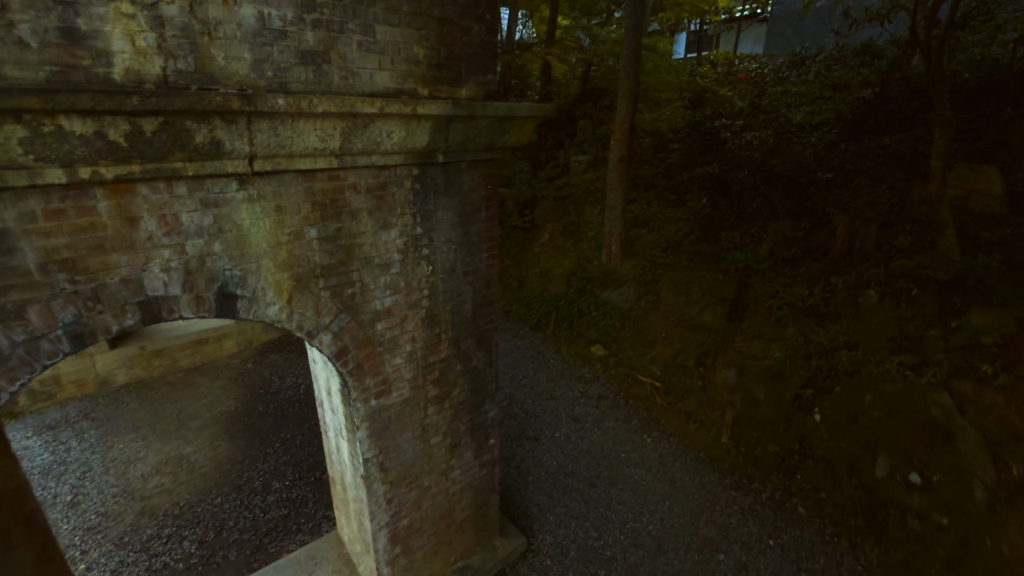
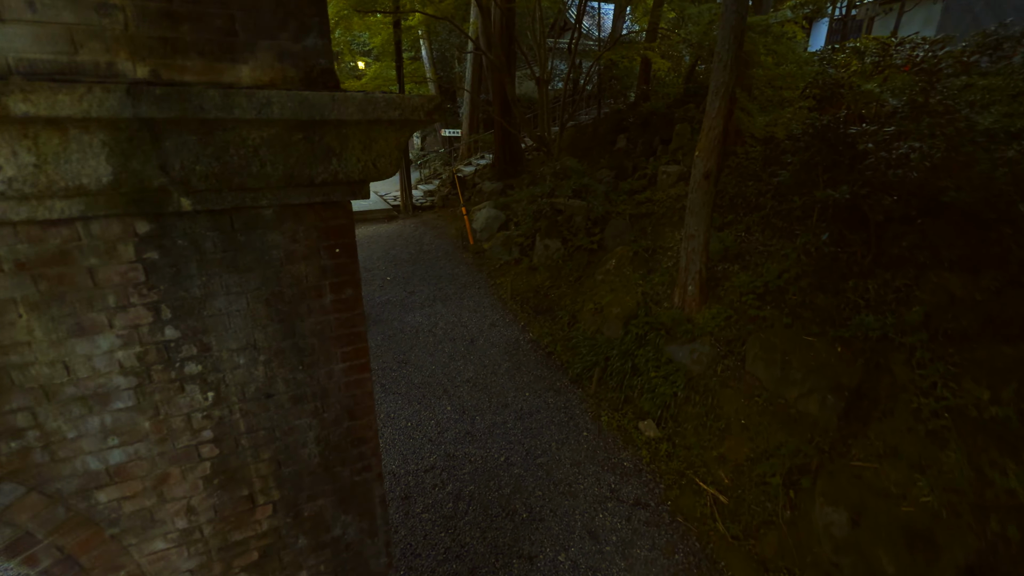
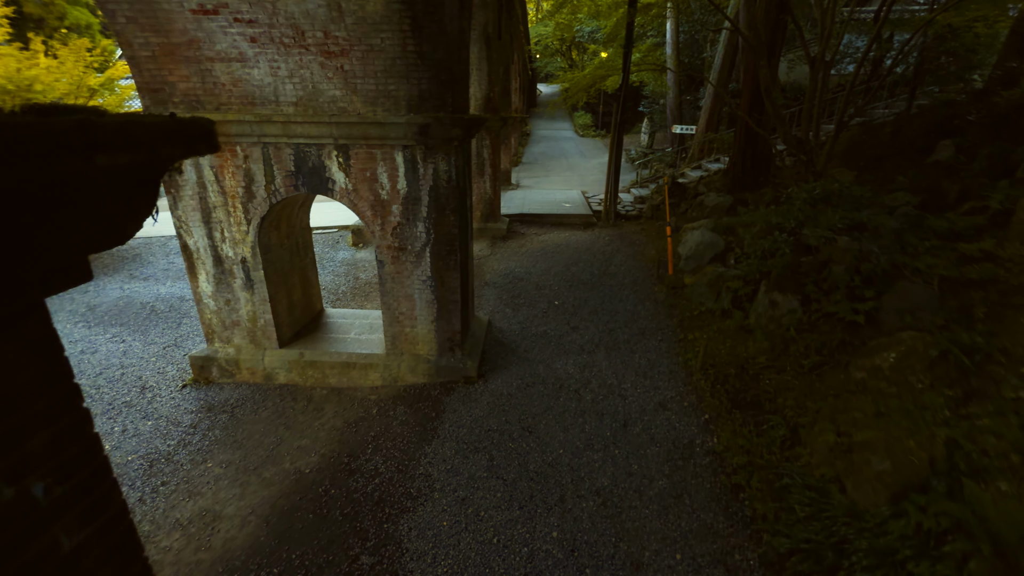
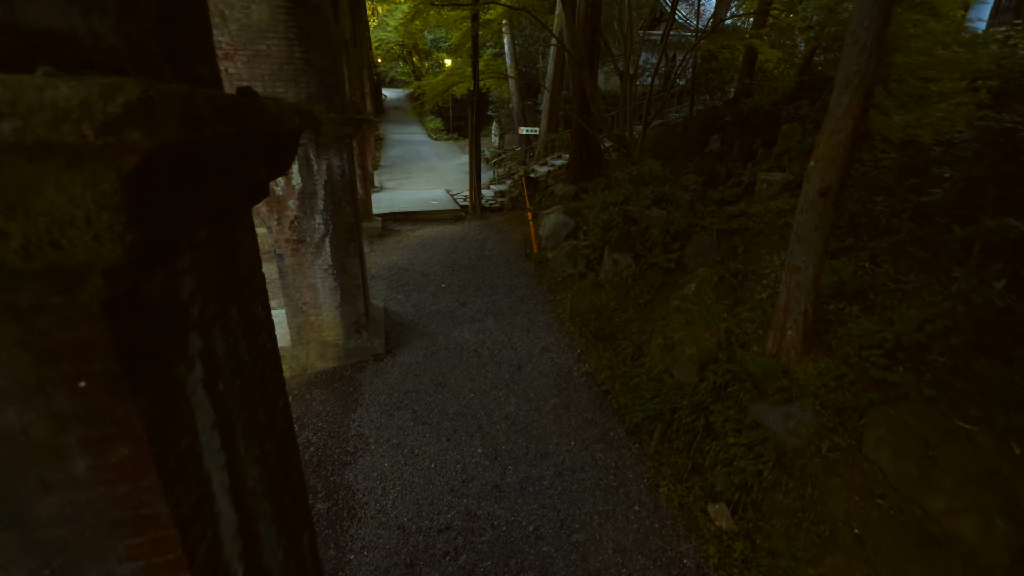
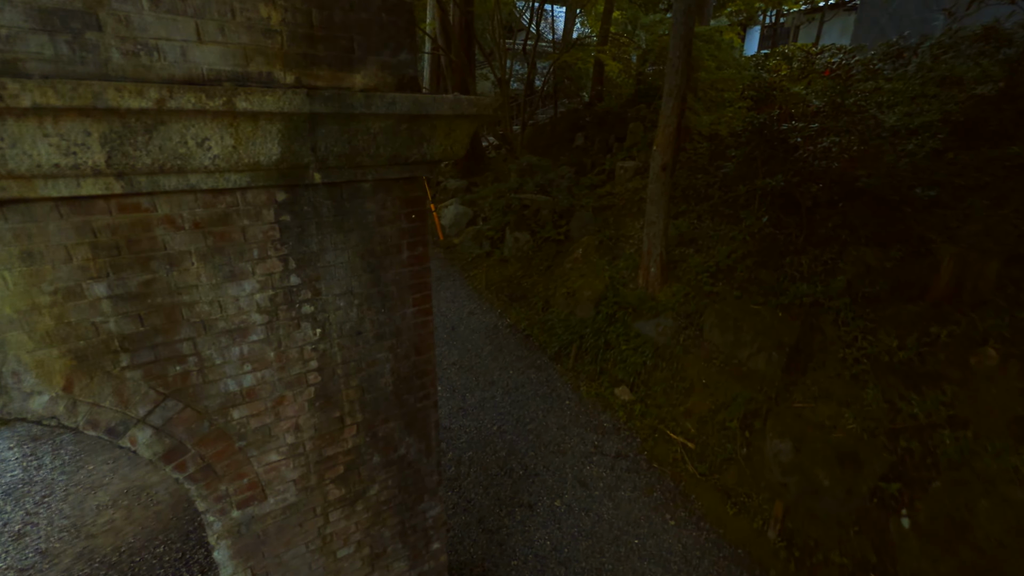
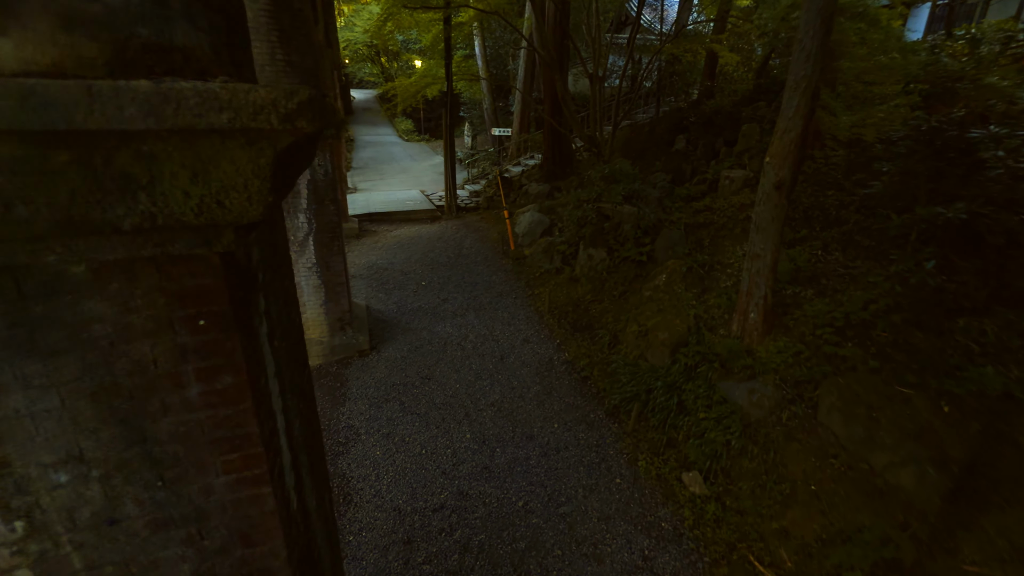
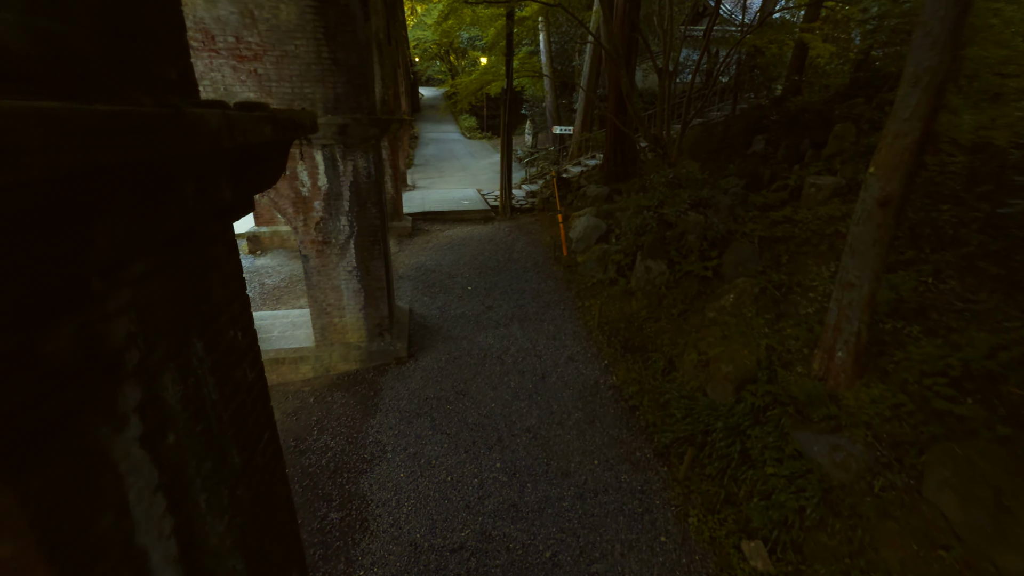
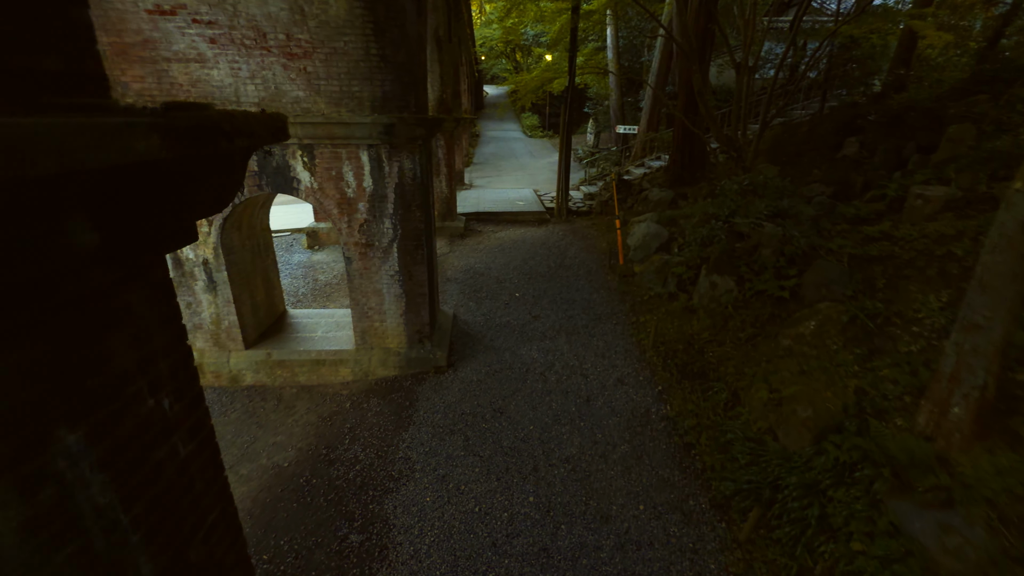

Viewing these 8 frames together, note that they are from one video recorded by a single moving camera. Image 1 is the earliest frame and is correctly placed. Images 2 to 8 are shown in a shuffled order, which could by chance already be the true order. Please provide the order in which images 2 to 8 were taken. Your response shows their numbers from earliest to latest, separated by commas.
5, 2, 6, 4, 7, 8, 3
